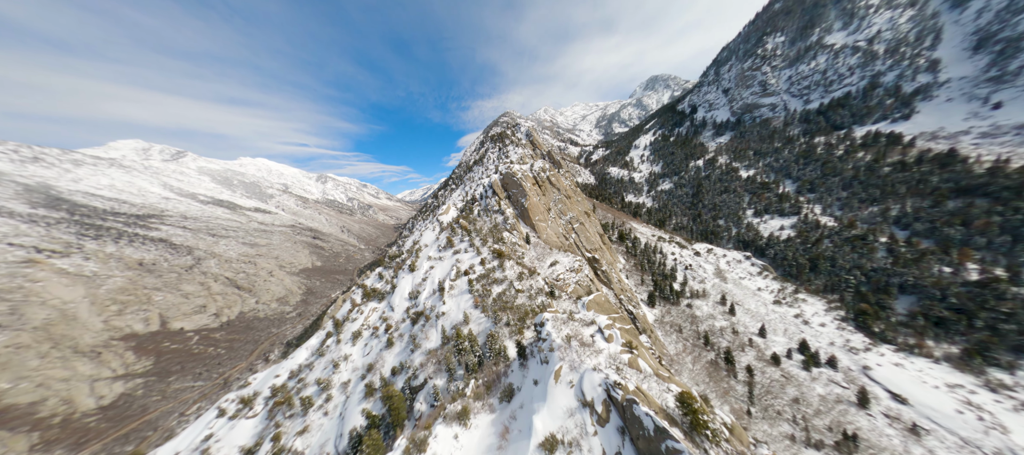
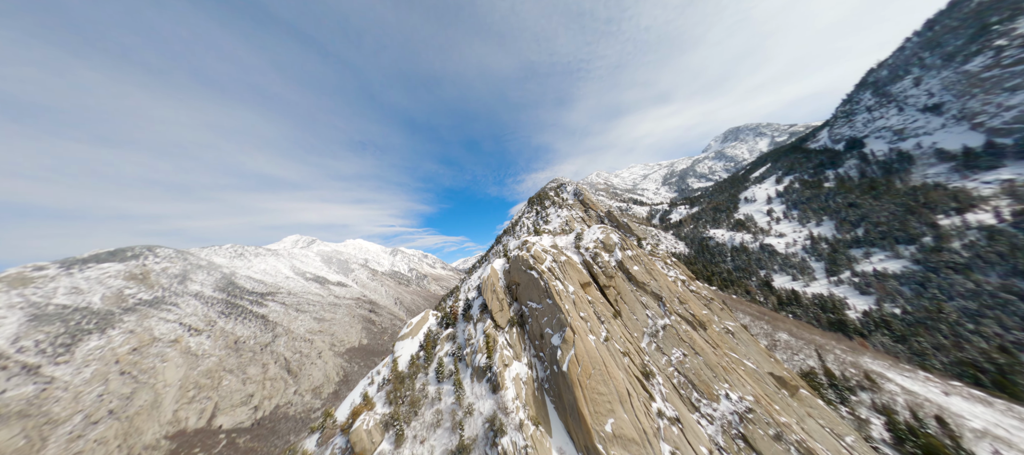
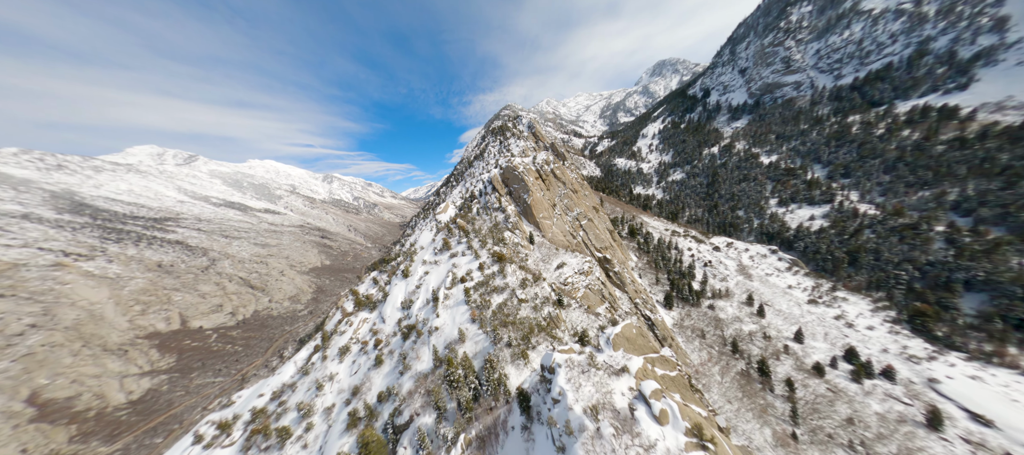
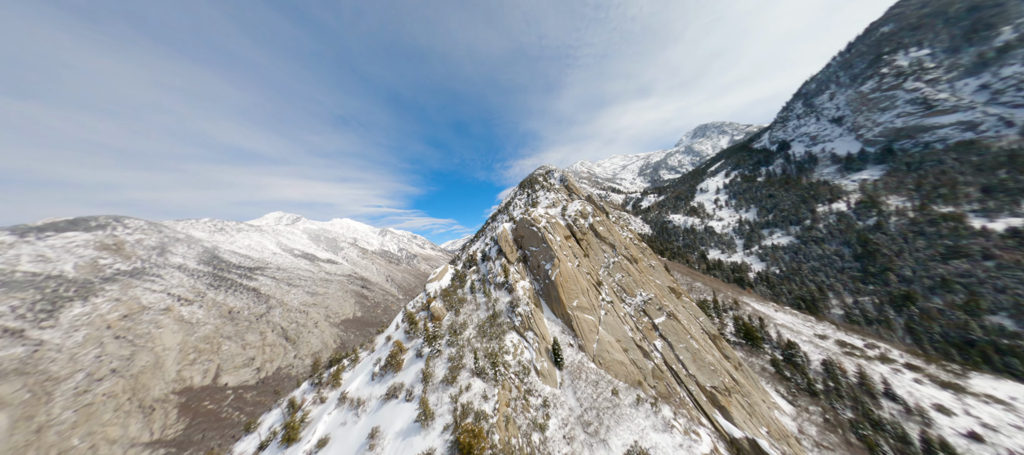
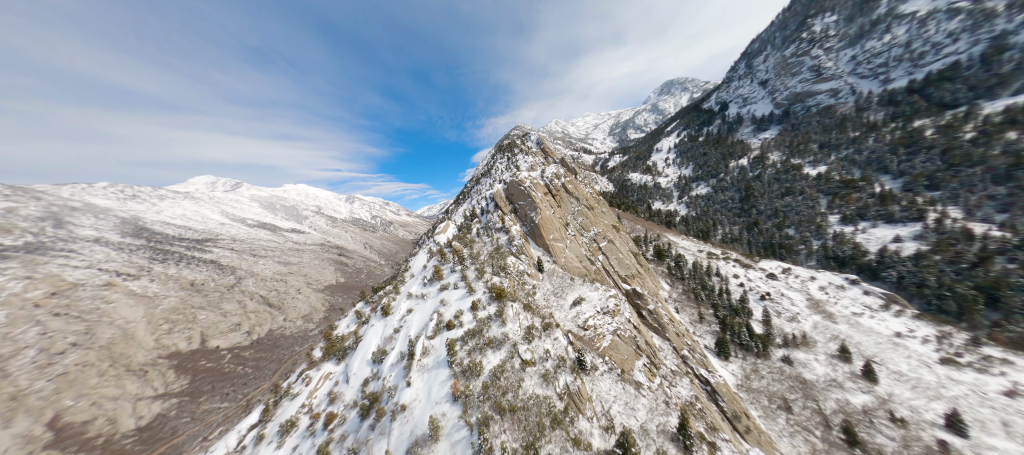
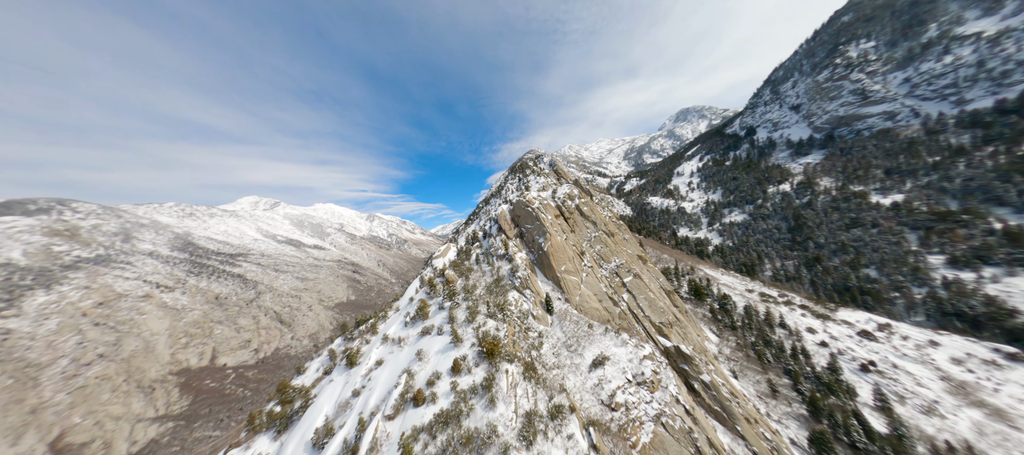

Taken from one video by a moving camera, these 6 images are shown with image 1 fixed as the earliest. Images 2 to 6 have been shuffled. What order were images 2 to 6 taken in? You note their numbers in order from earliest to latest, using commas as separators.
3, 5, 6, 4, 2
